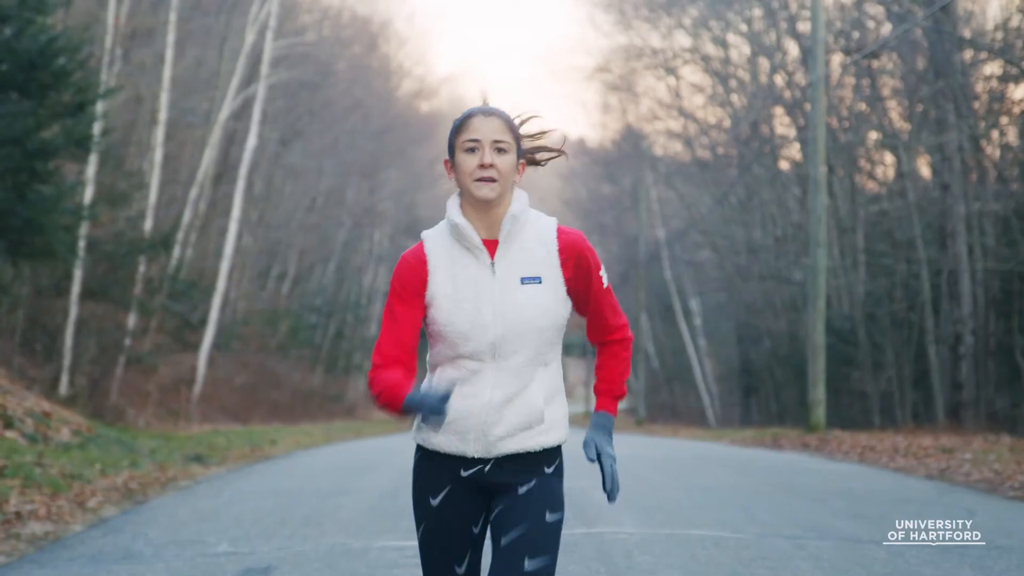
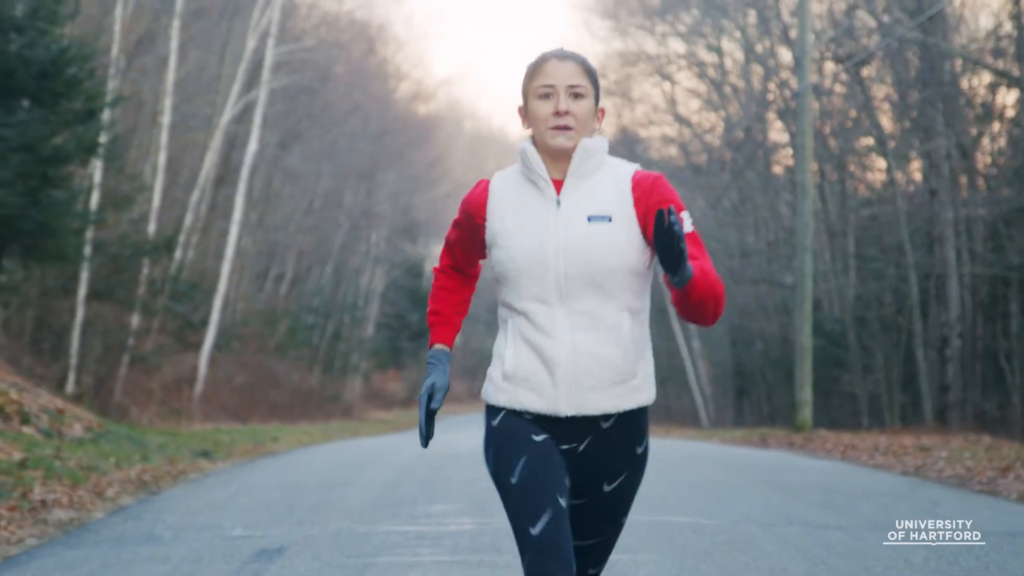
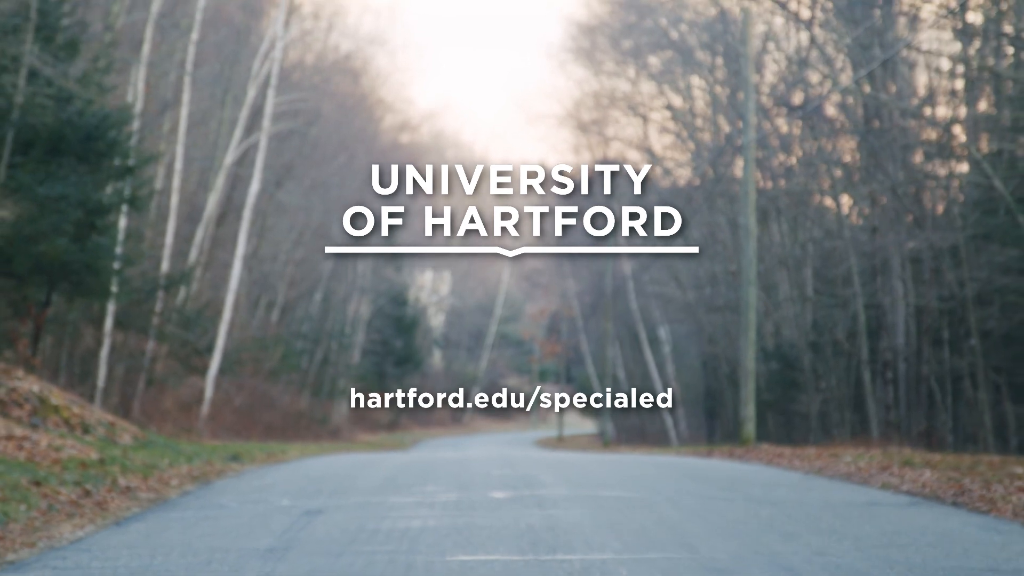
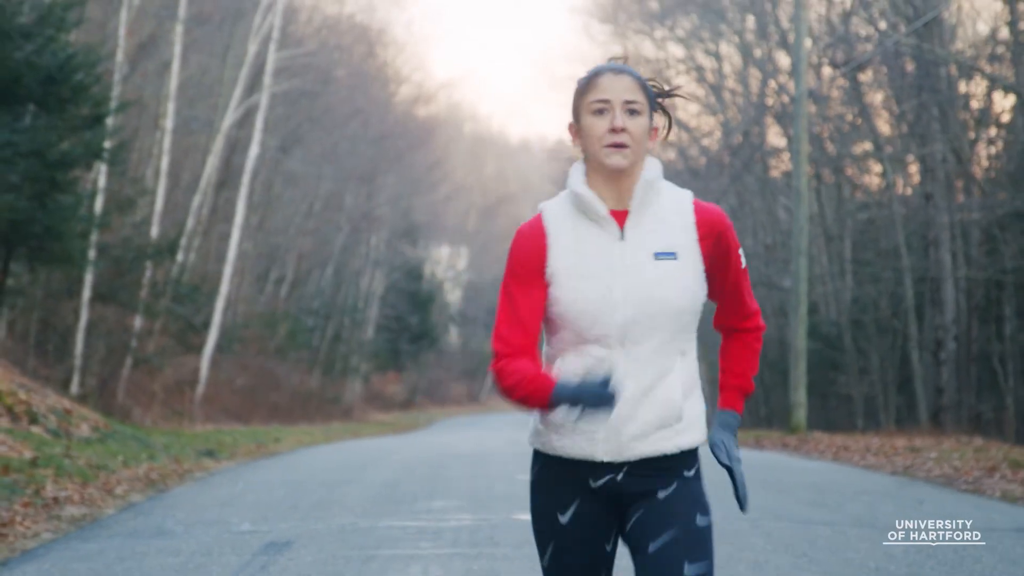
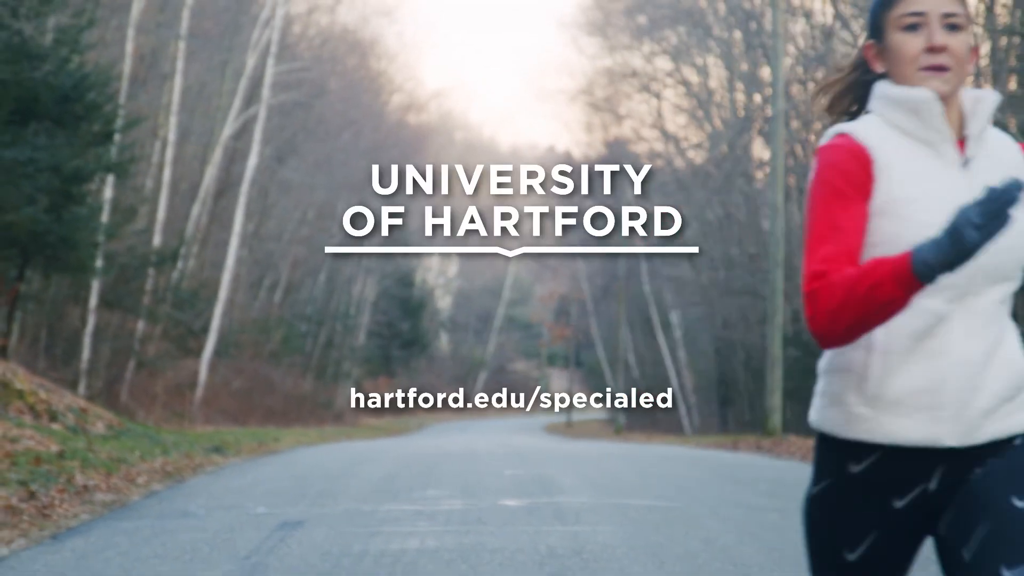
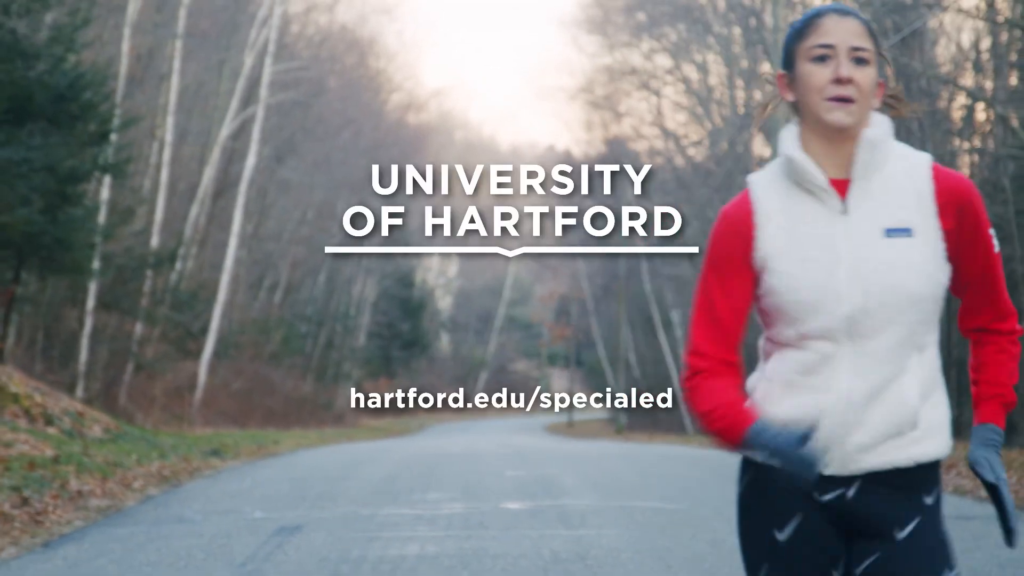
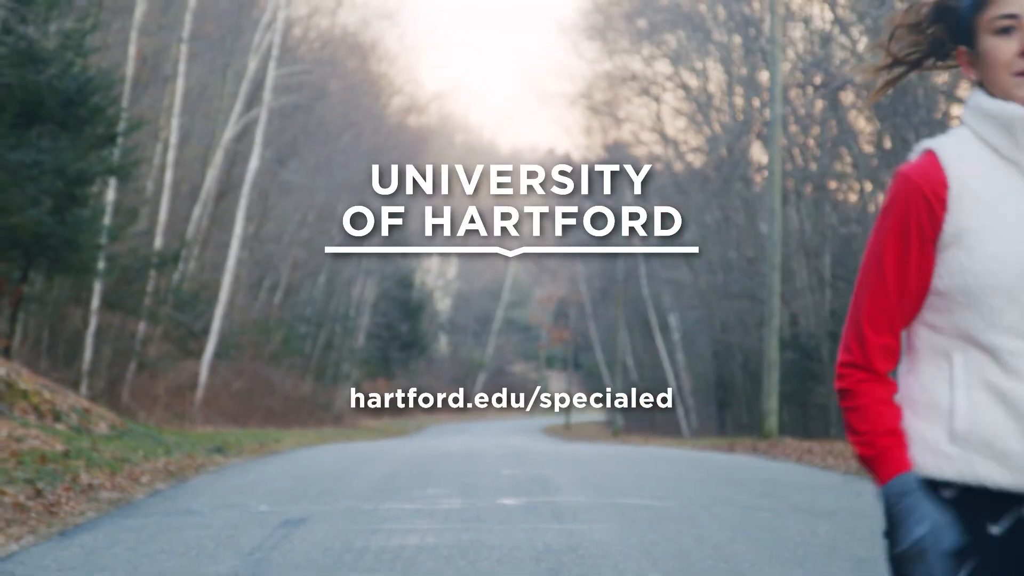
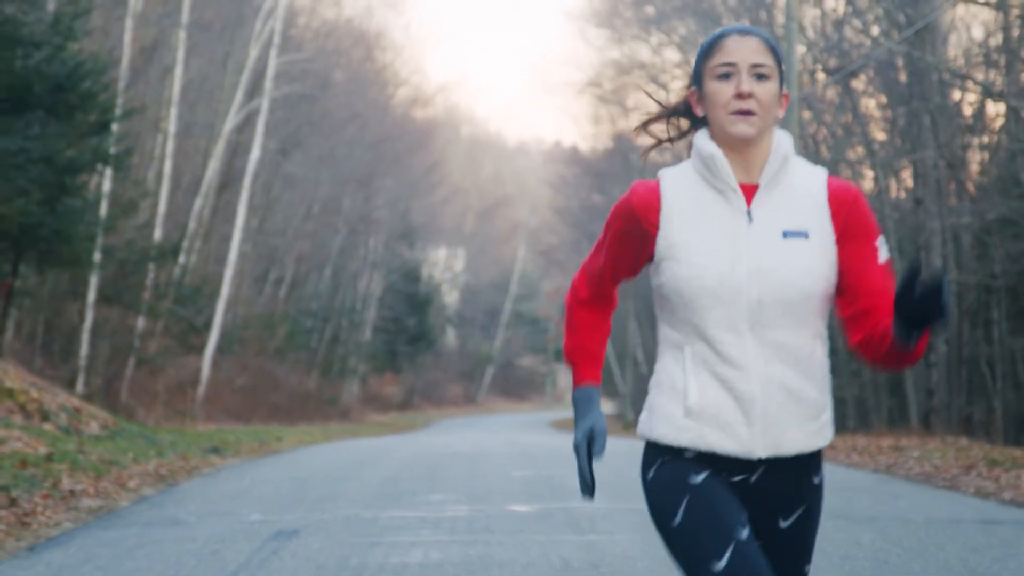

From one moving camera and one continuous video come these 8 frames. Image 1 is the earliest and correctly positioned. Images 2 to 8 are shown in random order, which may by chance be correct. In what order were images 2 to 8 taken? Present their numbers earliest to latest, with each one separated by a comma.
2, 4, 8, 6, 5, 7, 3
